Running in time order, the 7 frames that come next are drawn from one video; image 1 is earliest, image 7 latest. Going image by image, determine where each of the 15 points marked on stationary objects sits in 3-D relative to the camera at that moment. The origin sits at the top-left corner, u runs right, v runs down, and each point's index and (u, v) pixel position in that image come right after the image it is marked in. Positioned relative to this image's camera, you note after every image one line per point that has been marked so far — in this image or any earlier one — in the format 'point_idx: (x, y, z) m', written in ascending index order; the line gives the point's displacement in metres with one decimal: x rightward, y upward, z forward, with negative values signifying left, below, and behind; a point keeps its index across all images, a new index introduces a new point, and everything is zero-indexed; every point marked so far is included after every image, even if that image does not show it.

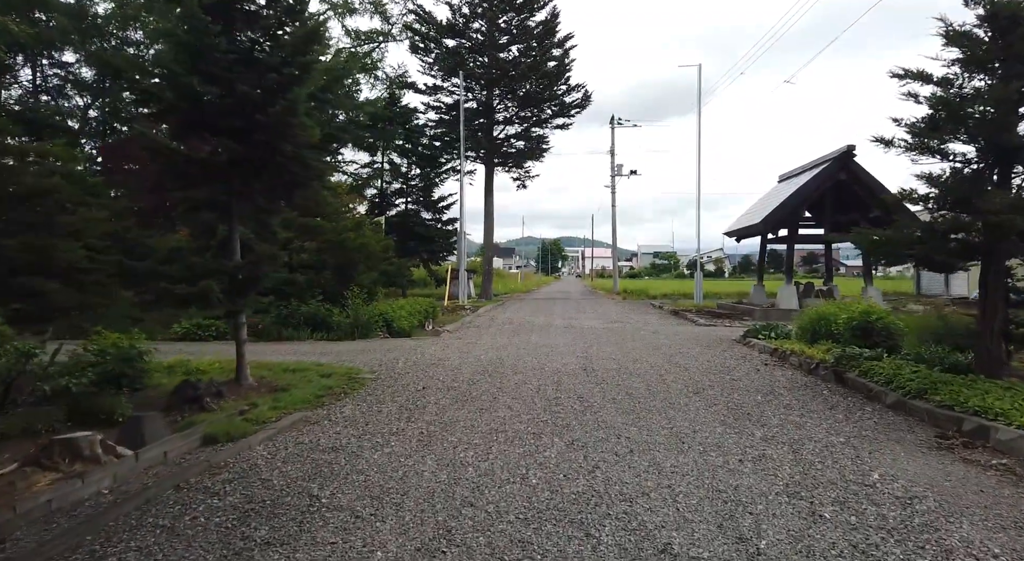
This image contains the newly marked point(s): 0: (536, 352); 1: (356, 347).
0: (+0.4, -1.2, +10.5) m
1: (-2.8, -1.2, +11.3) m
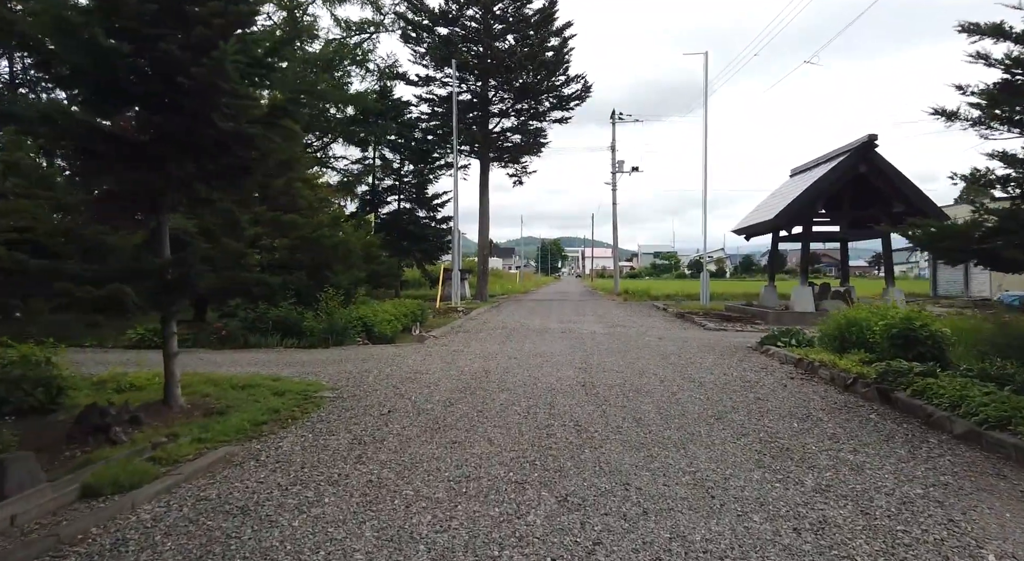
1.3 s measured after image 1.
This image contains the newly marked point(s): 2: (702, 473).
0: (+0.3, -1.2, +9.3) m
1: (-2.9, -1.2, +10.1) m
2: (+1.2, -1.3, +4.2) m
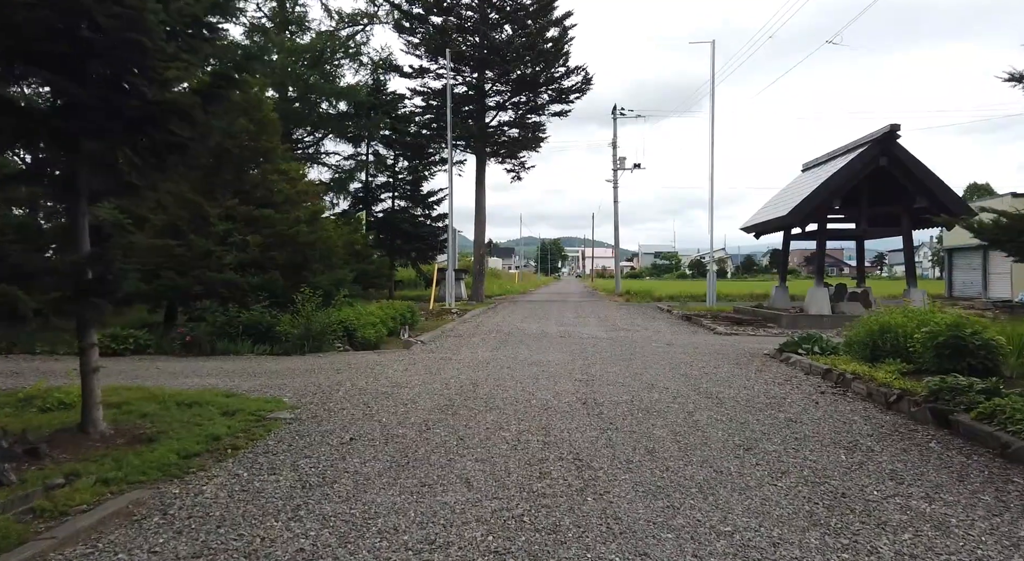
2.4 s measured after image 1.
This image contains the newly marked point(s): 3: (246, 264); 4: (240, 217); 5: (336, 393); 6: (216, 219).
0: (+0.2, -1.2, +8.2) m
1: (-3.0, -1.2, +9.1) m
2: (+1.1, -1.3, +3.2) m
3: (-4.6, +0.3, +11.2) m
4: (-4.7, +1.1, +11.1) m
5: (-1.9, -1.2, +7.0) m
6: (-5.0, +1.0, +10.8) m
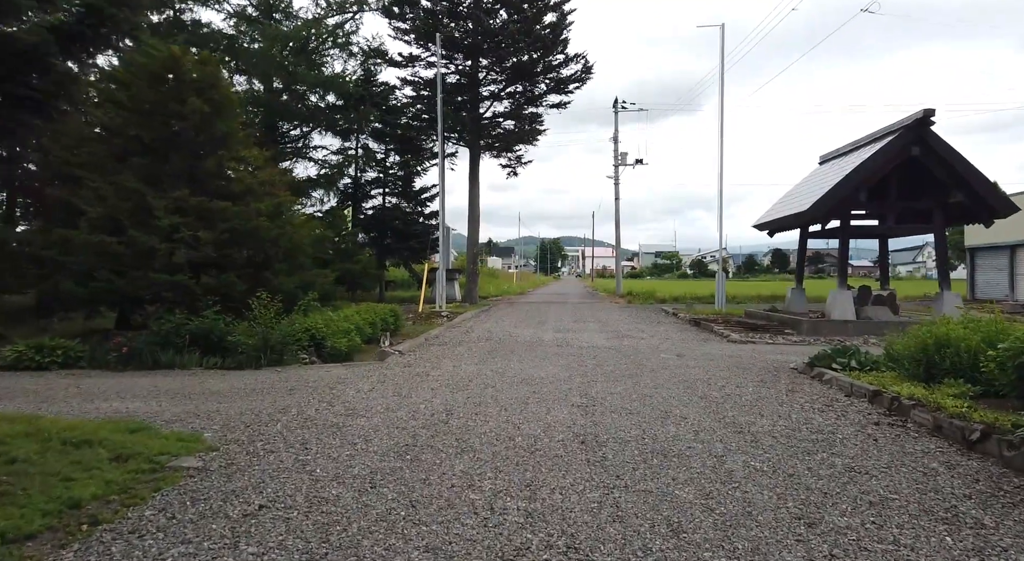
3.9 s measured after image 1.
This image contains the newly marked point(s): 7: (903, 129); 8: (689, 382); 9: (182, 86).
0: (0.0, -1.2, +6.9) m
1: (-3.2, -1.2, +7.7) m
2: (+1.0, -1.3, +1.8) m
3: (-4.8, +0.3, +9.8) m
4: (-4.9, +1.1, +9.7) m
5: (-2.1, -1.3, +5.6) m
6: (-5.2, +1.0, +9.5) m
7: (+7.7, +3.0, +12.7) m
8: (+2.1, -1.2, +7.8) m
9: (-5.3, +3.1, +10.4) m
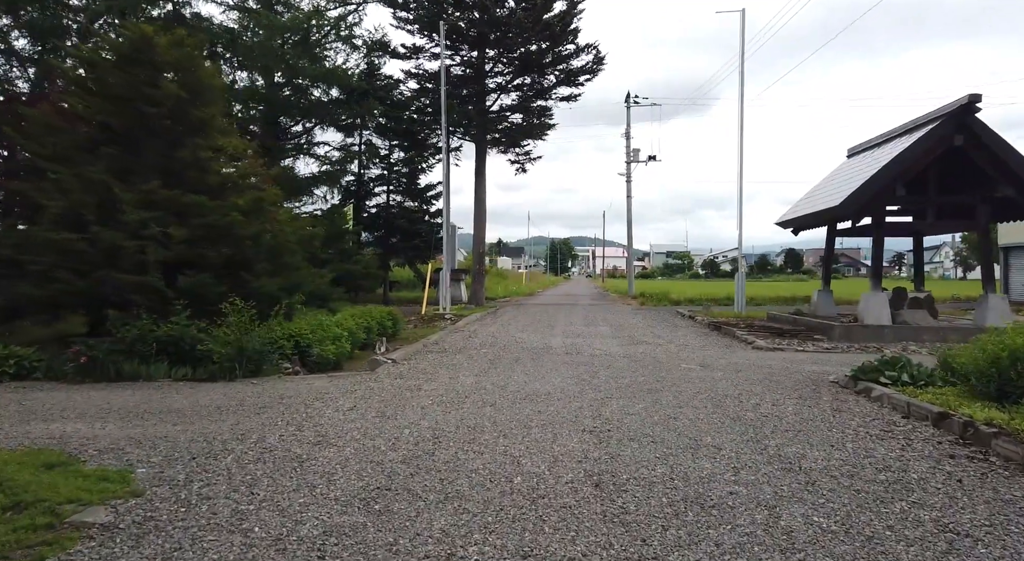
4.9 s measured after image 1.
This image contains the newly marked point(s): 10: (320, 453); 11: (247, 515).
0: (0.0, -1.3, +5.9) m
1: (-3.1, -1.3, +6.8) m
2: (+0.9, -1.3, +0.9) m
3: (-4.7, +0.2, +8.9) m
4: (-4.8, +1.0, +8.9) m
5: (-2.1, -1.3, +4.6) m
6: (-5.1, +1.0, +8.6) m
7: (+7.8, +3.0, +11.6) m
8: (+2.1, -1.2, +6.8) m
9: (-5.3, +3.1, +9.5) m
10: (-1.4, -1.3, +4.7) m
11: (-1.5, -1.3, +3.6) m
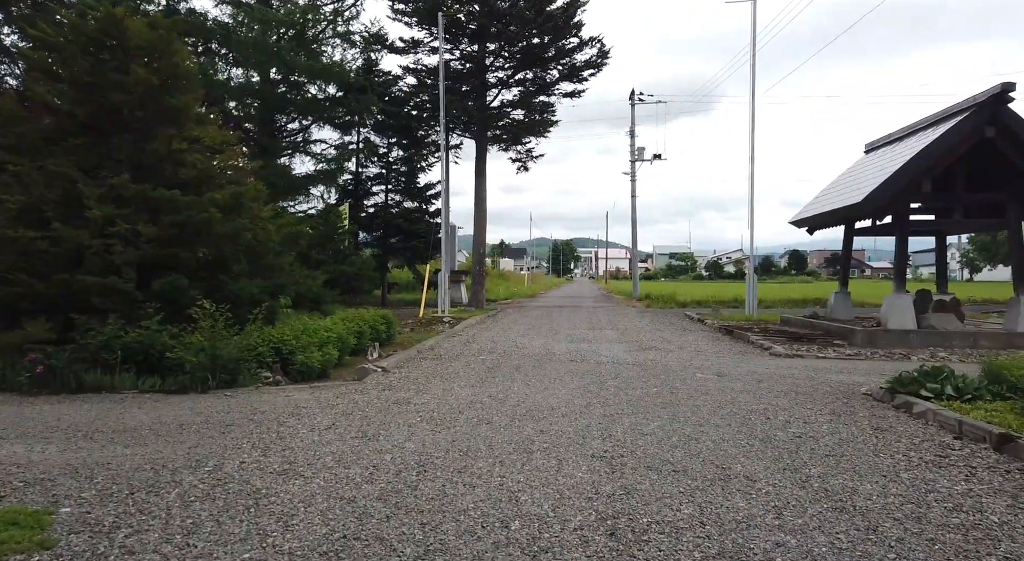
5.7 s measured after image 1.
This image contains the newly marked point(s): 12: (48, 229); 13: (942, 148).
0: (0.0, -1.3, +5.2) m
1: (-3.1, -1.3, +6.1) m
2: (+0.9, -1.3, +0.1) m
3: (-4.7, +0.2, +8.2) m
4: (-4.8, +1.0, +8.1) m
5: (-2.1, -1.3, +3.9) m
6: (-5.1, +1.0, +7.9) m
7: (+7.8, +2.9, +10.8) m
8: (+2.1, -1.3, +6.0) m
9: (-5.3, +3.1, +8.8) m
10: (-1.4, -1.3, +4.0) m
11: (-1.5, -1.3, +2.8) m
12: (-5.9, +0.7, +8.1) m
13: (+7.4, +2.3, +11.1) m
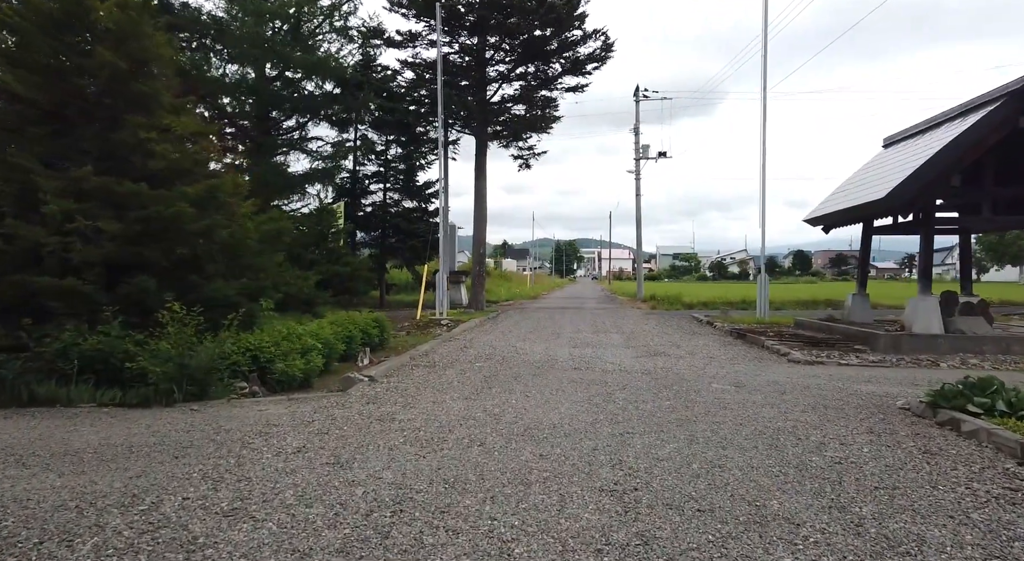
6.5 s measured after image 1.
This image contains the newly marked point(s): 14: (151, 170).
0: (0.0, -1.3, +4.5) m
1: (-3.2, -1.3, +5.4) m
2: (+0.8, -1.3, -0.6) m
3: (-4.7, +0.2, +7.5) m
4: (-4.8, +1.0, +7.5) m
5: (-2.1, -1.3, +3.2) m
6: (-5.1, +0.9, +7.2) m
7: (+7.8, +2.9, +10.1) m
8: (+2.1, -1.3, +5.3) m
9: (-5.3, +3.1, +8.1) m
10: (-1.5, -1.3, +3.3) m
11: (-1.5, -1.3, +2.1) m
12: (-5.9, +0.6, +7.5) m
13: (+7.4, +2.3, +10.3) m
14: (-4.5, +1.4, +8.0) m
